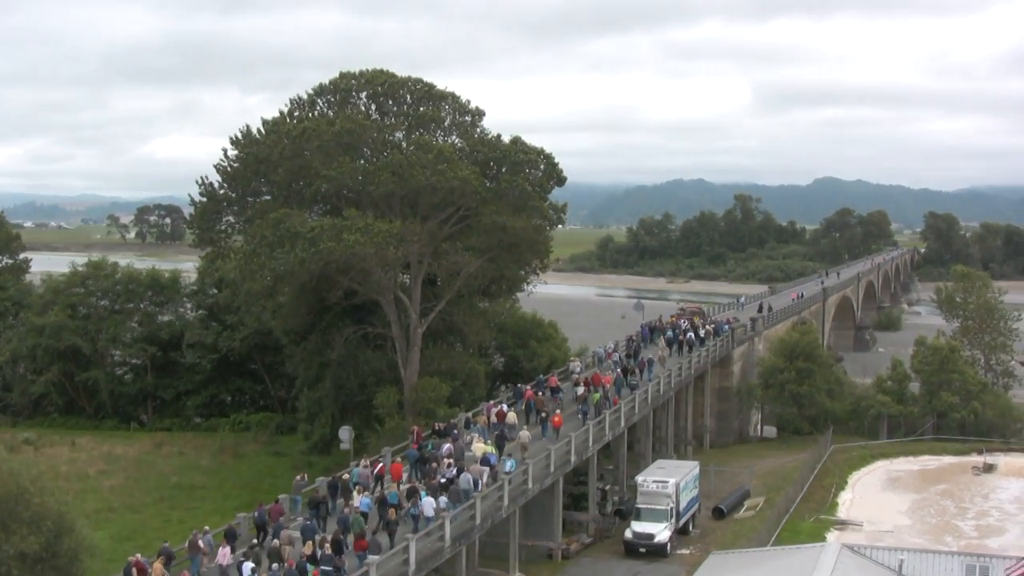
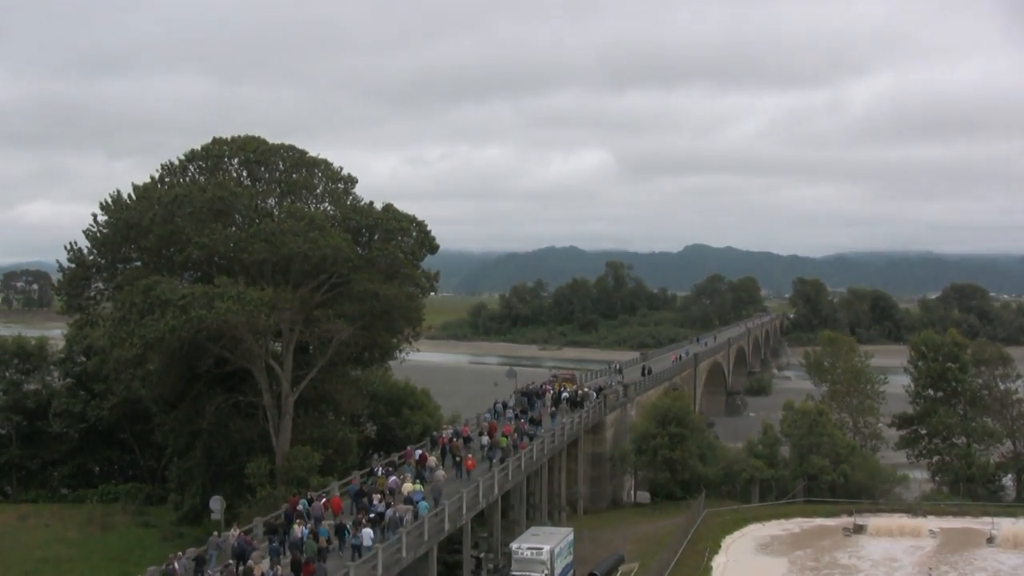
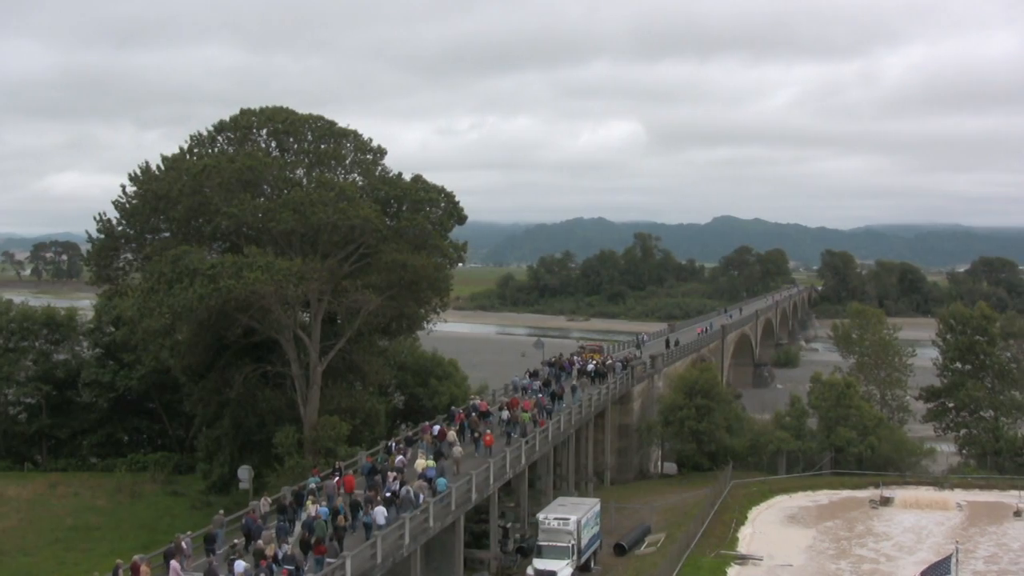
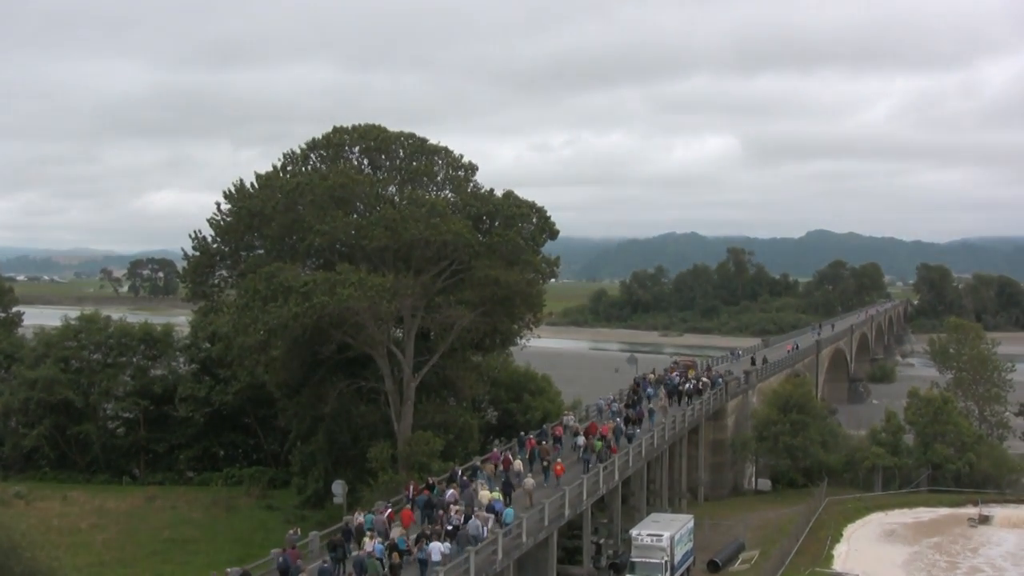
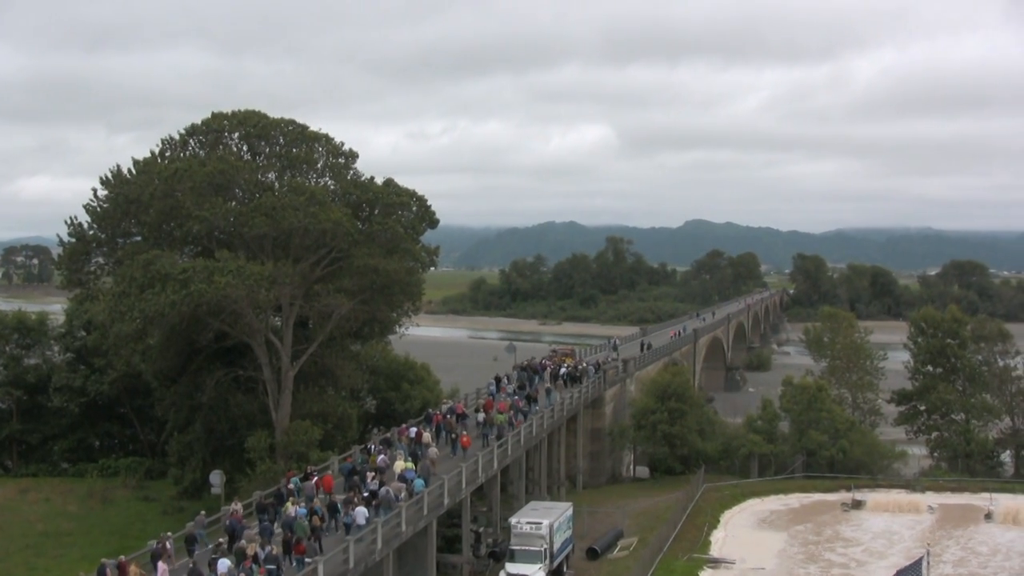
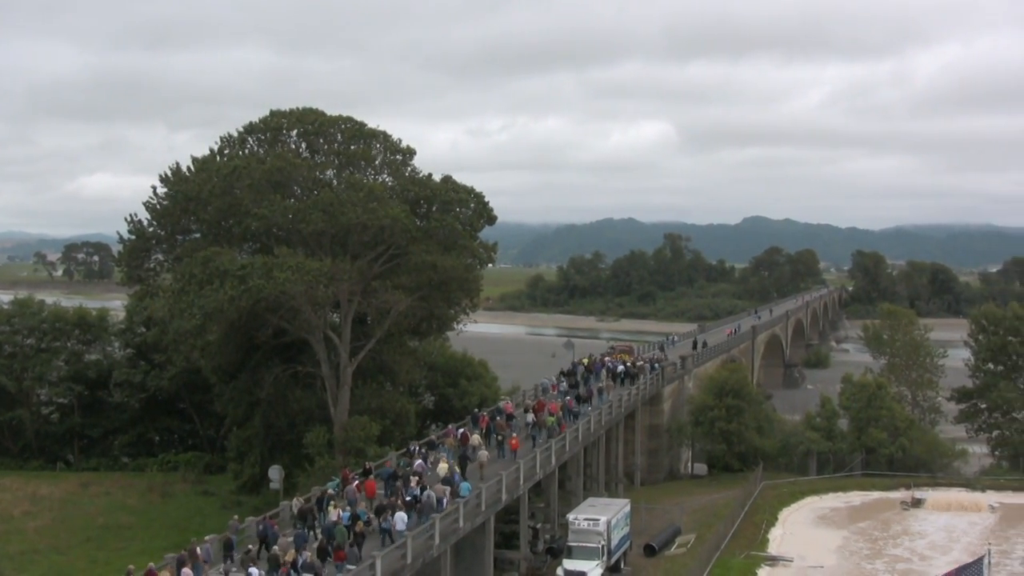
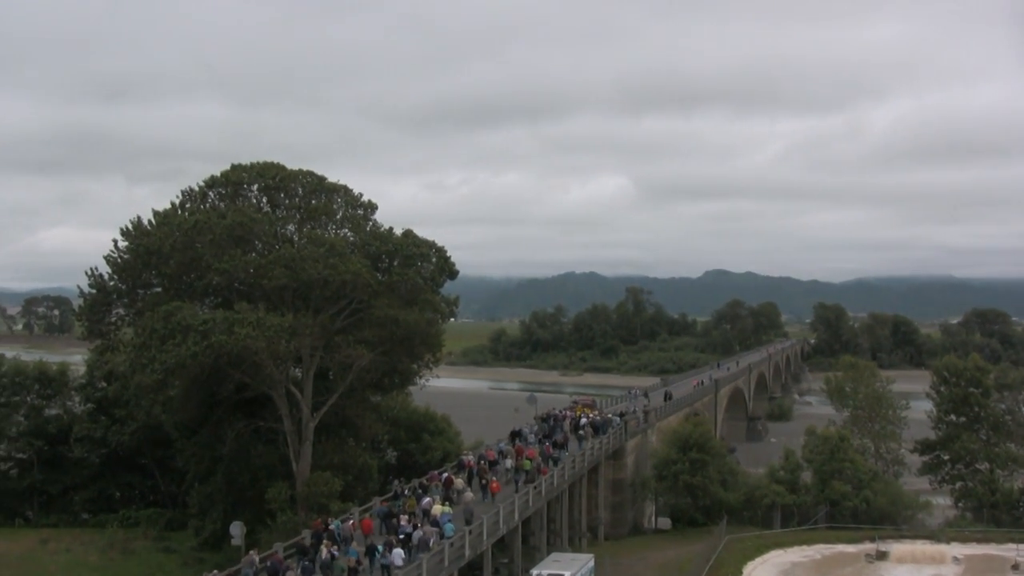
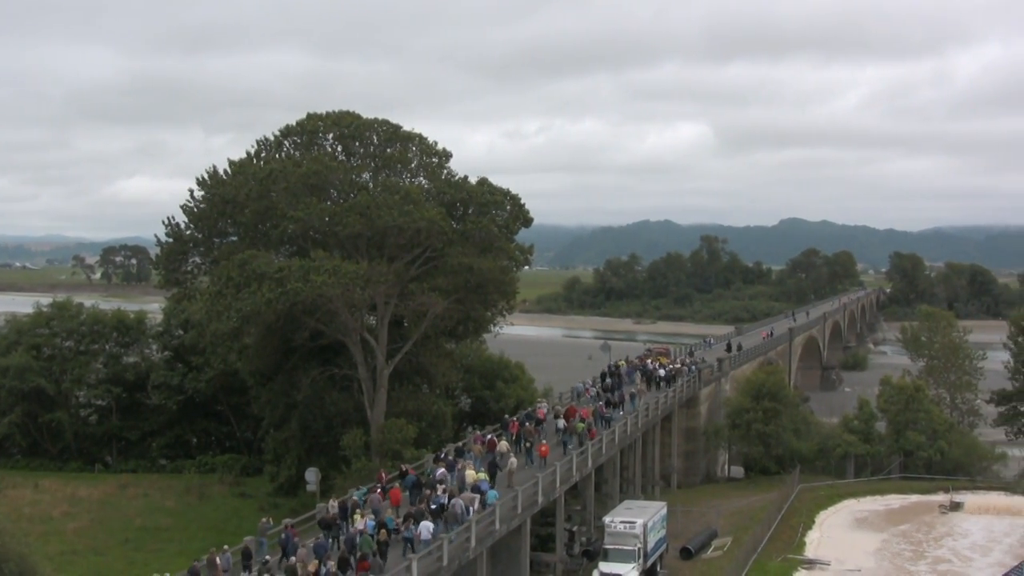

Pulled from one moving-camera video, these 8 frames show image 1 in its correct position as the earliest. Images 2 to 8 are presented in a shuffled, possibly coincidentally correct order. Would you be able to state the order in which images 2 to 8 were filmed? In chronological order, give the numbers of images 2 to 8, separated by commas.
4, 8, 6, 3, 5, 2, 7
